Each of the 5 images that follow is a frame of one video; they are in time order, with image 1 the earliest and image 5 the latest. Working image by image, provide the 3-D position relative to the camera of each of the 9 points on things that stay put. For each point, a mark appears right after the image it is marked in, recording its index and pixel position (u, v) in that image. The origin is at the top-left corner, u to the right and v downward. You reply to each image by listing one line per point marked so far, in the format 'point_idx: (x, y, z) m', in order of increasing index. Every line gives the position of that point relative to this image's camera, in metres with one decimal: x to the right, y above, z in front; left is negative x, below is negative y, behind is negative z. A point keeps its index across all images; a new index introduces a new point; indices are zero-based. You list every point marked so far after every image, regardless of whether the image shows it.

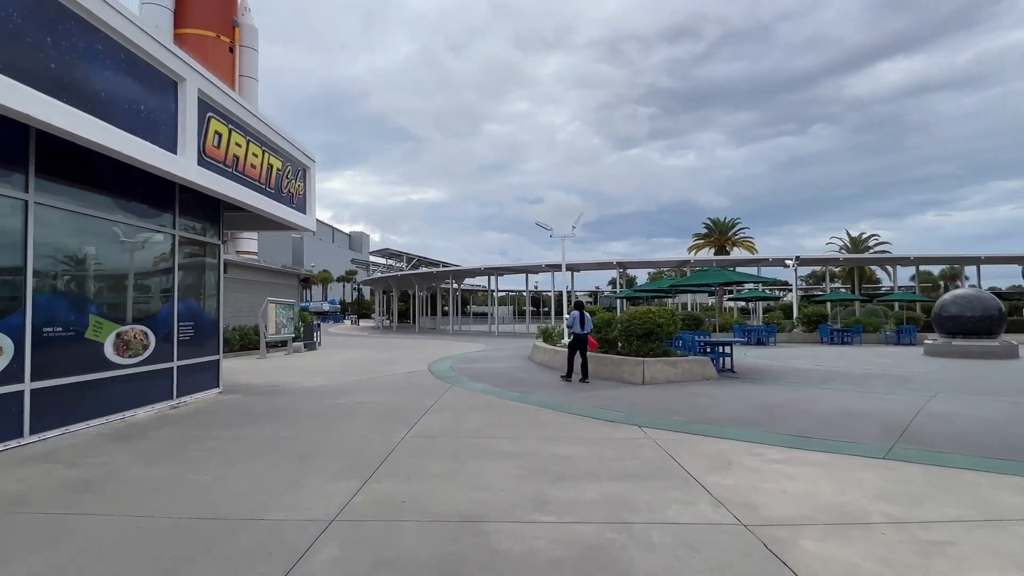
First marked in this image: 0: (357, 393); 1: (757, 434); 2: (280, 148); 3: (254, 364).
0: (-2.7, -1.8, +10.4) m
1: (+2.7, -1.6, +6.6) m
2: (-4.1, +2.5, +10.3) m
3: (-7.1, -2.2, +16.7) m
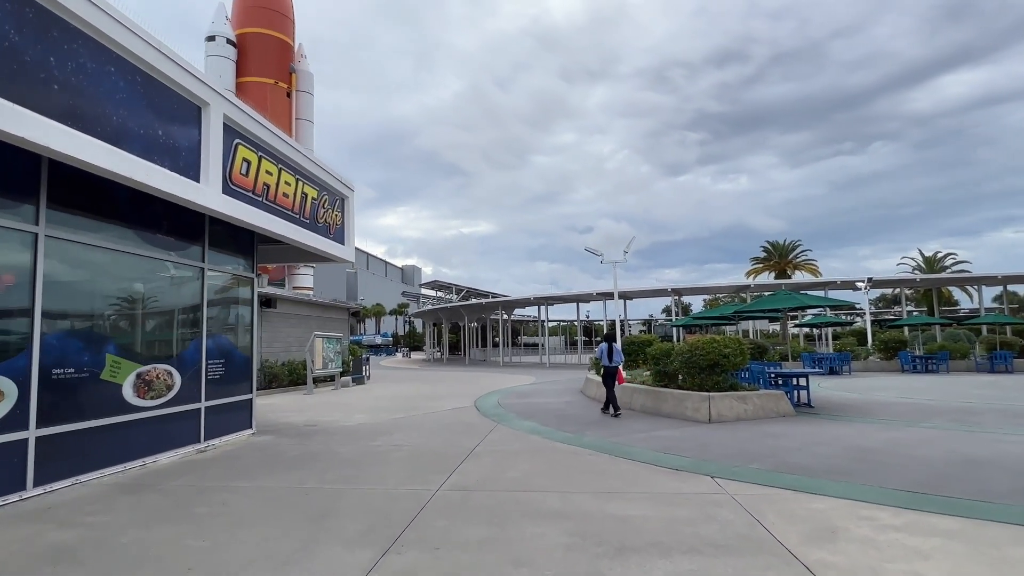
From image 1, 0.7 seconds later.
0: (-1.9, -2.4, +9.6) m
1: (+3.1, -1.8, +5.4) m
2: (-3.4, +1.9, +10.0) m
3: (-5.8, -3.2, +16.3) m
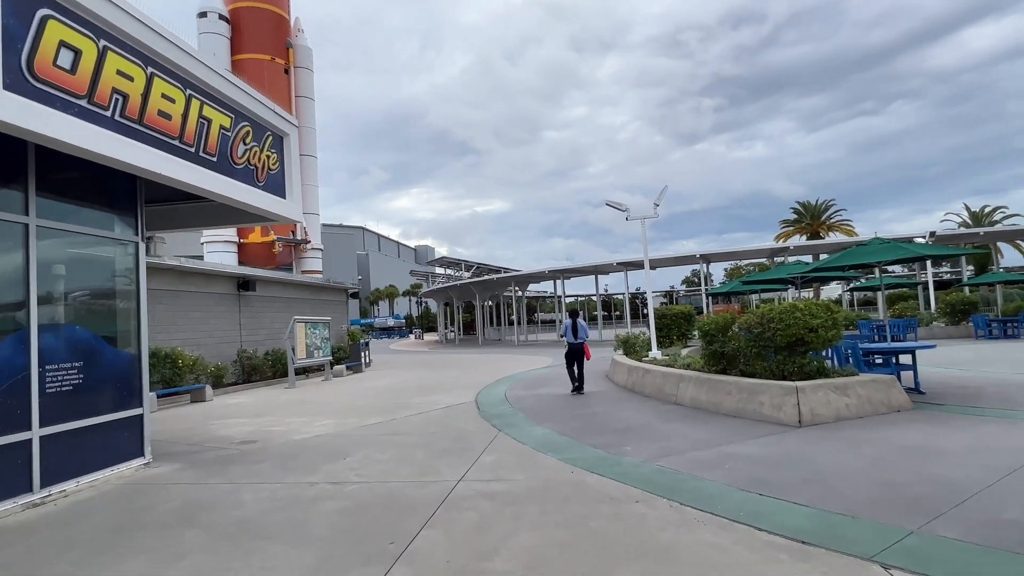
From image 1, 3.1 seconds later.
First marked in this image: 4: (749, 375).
0: (-1.8, -1.9, +6.8) m
1: (+3.0, -1.4, +2.4) m
2: (-3.5, +2.3, +7.0) m
3: (-5.5, -2.6, +13.6) m
4: (+3.4, -1.2, +8.4) m
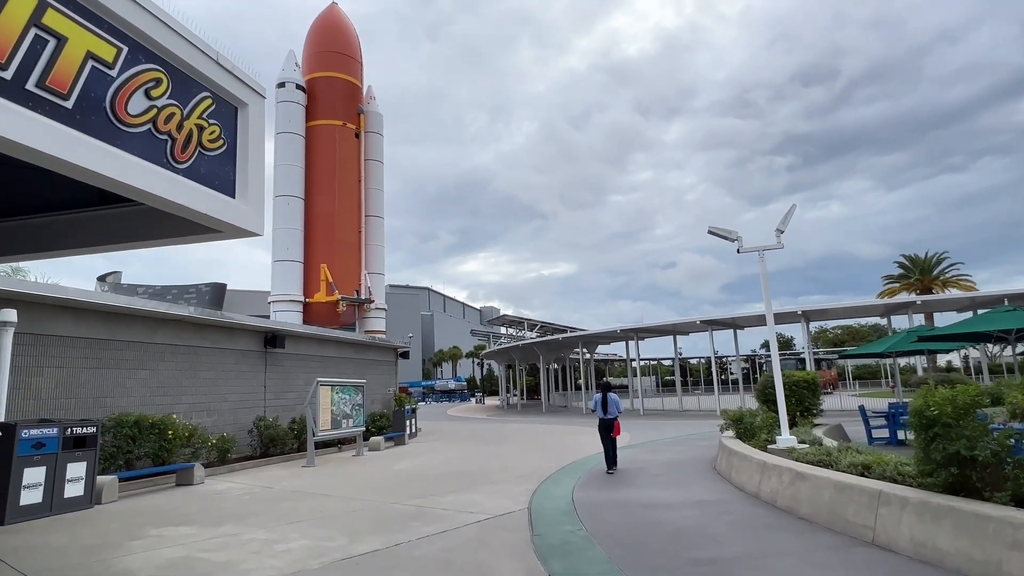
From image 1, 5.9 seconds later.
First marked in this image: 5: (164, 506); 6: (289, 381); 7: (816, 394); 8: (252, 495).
0: (-1.4, -2.2, +3.4) m
1: (+2.9, -1.1, -1.4) m
2: (-3.0, +2.0, +4.2) m
3: (-4.3, -3.6, +10.4) m
4: (+3.9, -1.6, +4.5) m
5: (-5.4, -3.4, +9.2) m
6: (-6.9, -2.9, +18.3) m
7: (+6.7, -2.3, +13.0) m
8: (-4.5, -3.6, +10.2) m
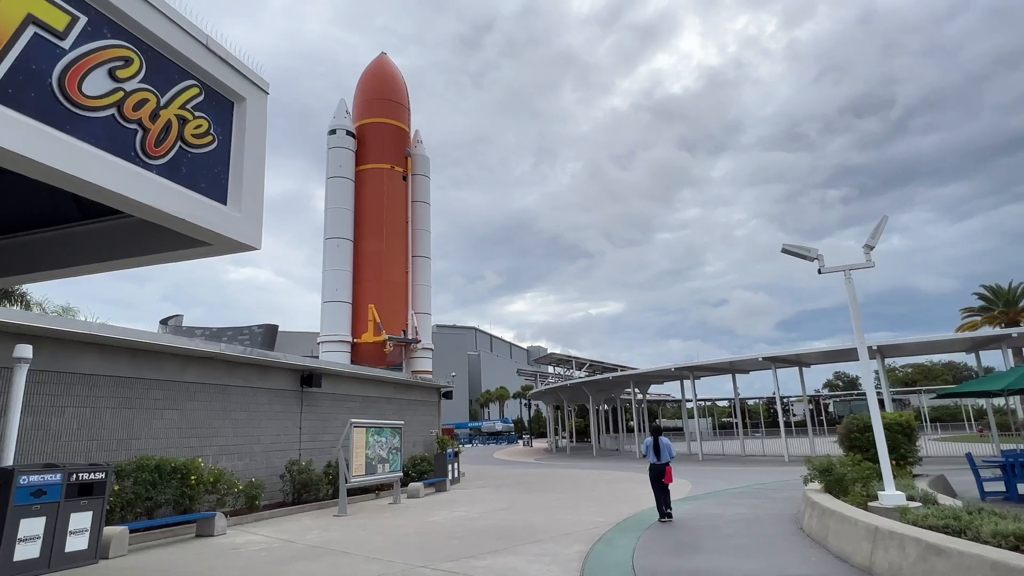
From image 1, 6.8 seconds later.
0: (-1.2, -2.2, +2.2) m
1: (+2.7, -0.8, -2.8) m
2: (-2.8, +1.9, +3.5) m
3: (-3.6, -4.1, +9.3) m
4: (+4.2, -1.6, +3.0) m
5: (-4.7, -3.8, +8.3) m
6: (-5.5, -3.9, +17.5) m
7: (+7.6, -2.8, +11.2) m
8: (-3.7, -4.1, +9.2) m
